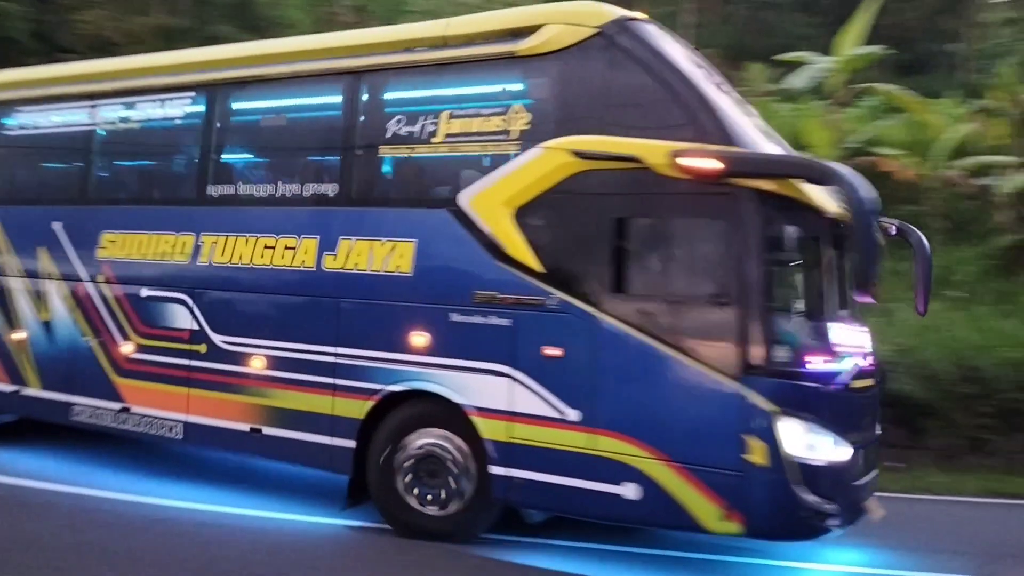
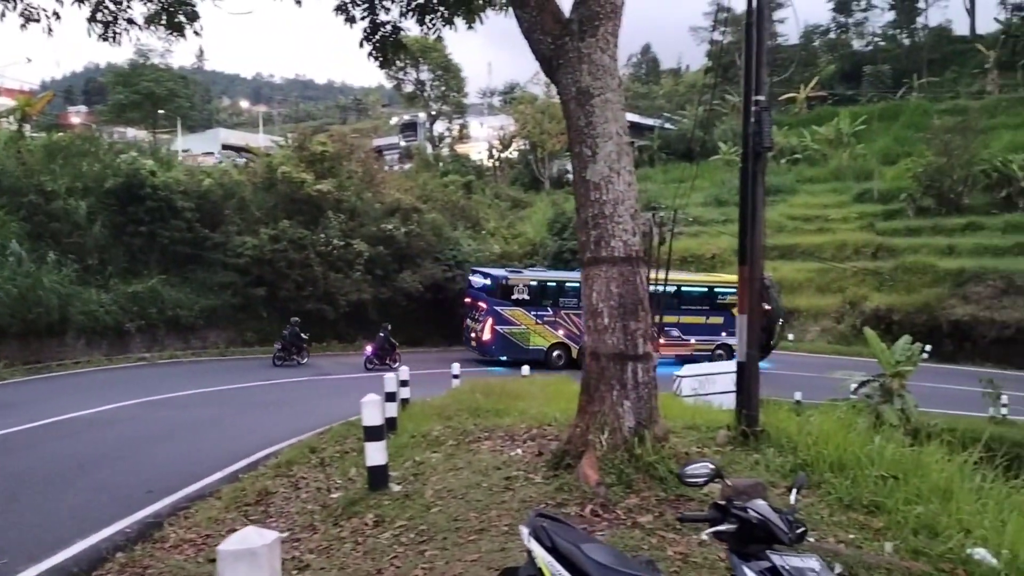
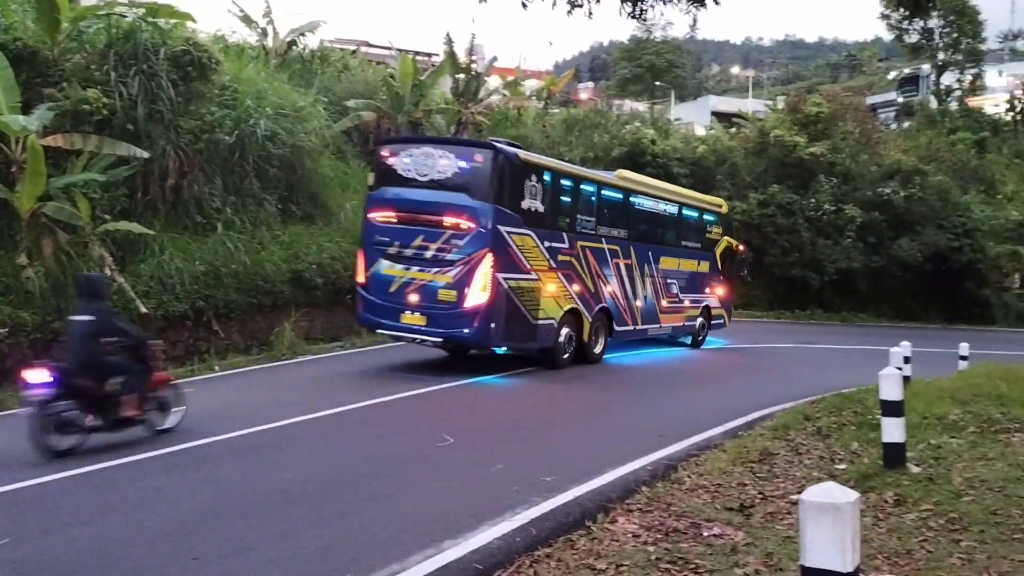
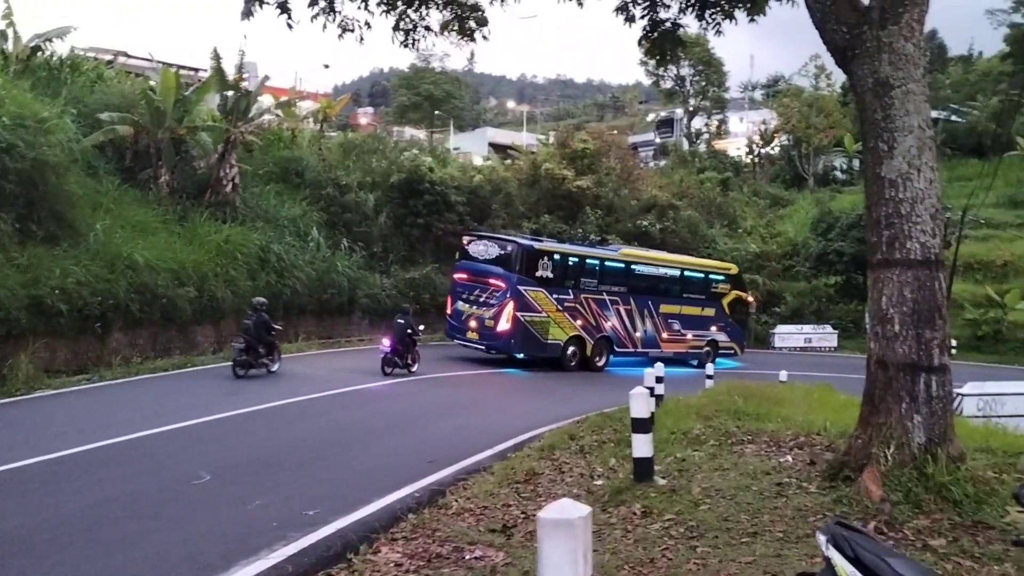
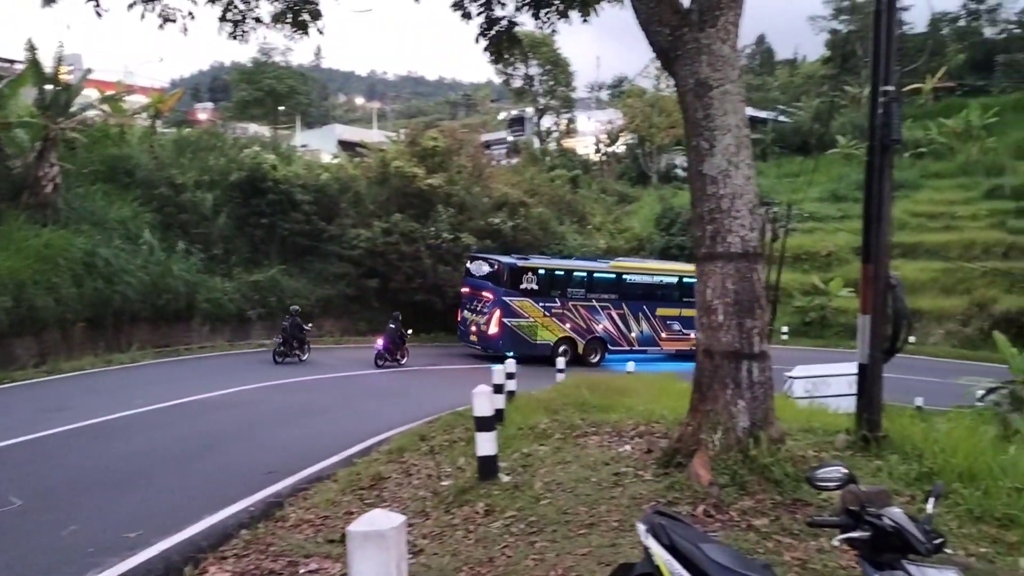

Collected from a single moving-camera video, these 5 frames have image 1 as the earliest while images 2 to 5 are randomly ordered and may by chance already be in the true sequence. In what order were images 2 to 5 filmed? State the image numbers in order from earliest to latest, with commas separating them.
3, 4, 5, 2
